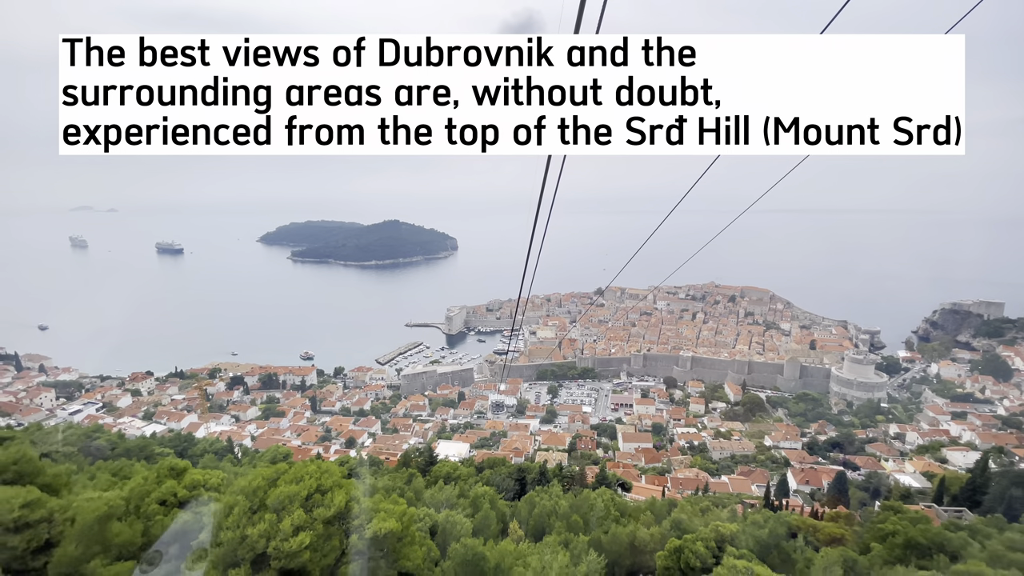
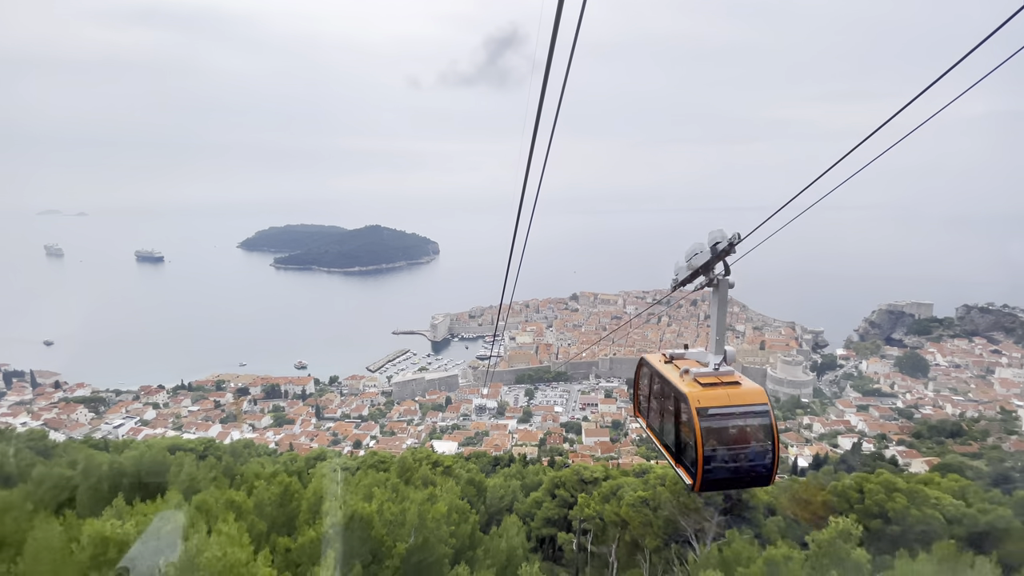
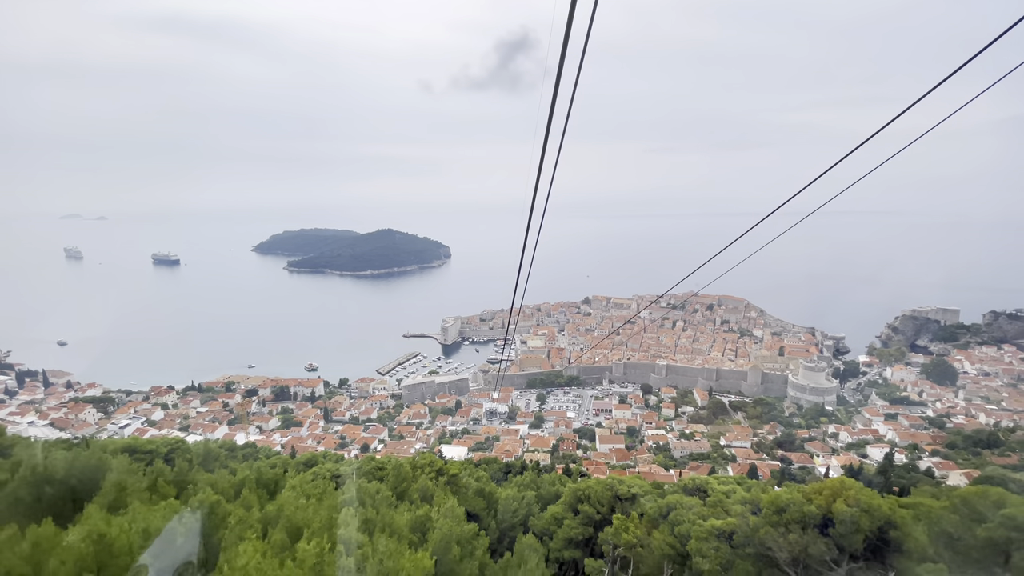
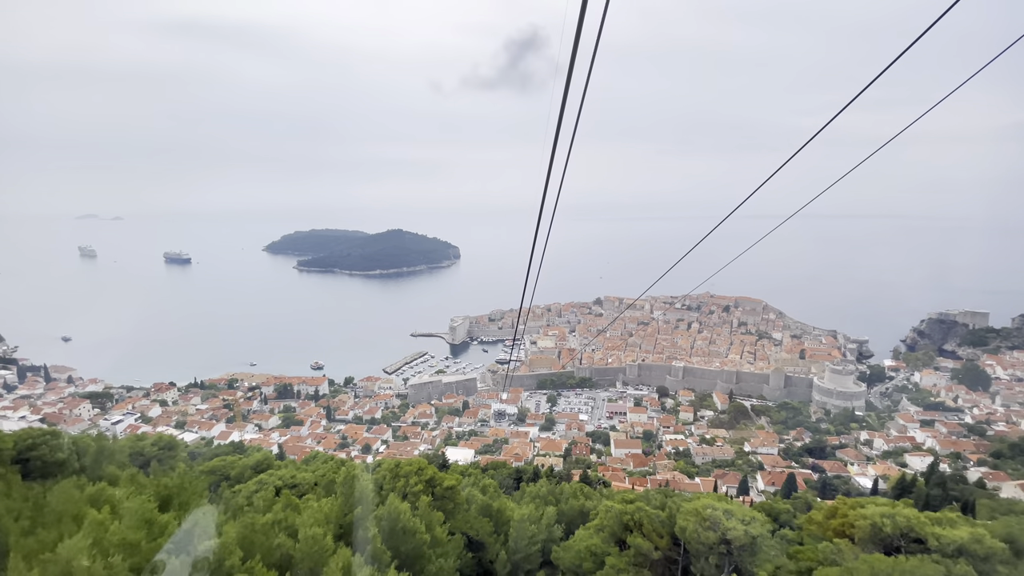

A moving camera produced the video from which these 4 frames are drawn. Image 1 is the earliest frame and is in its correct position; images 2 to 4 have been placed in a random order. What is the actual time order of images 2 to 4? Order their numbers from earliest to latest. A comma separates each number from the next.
4, 3, 2
